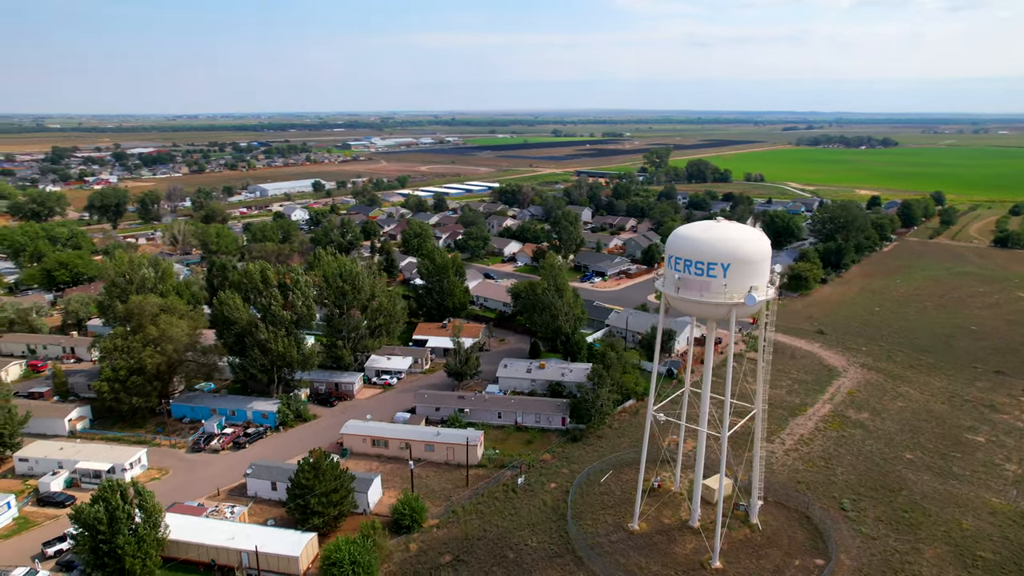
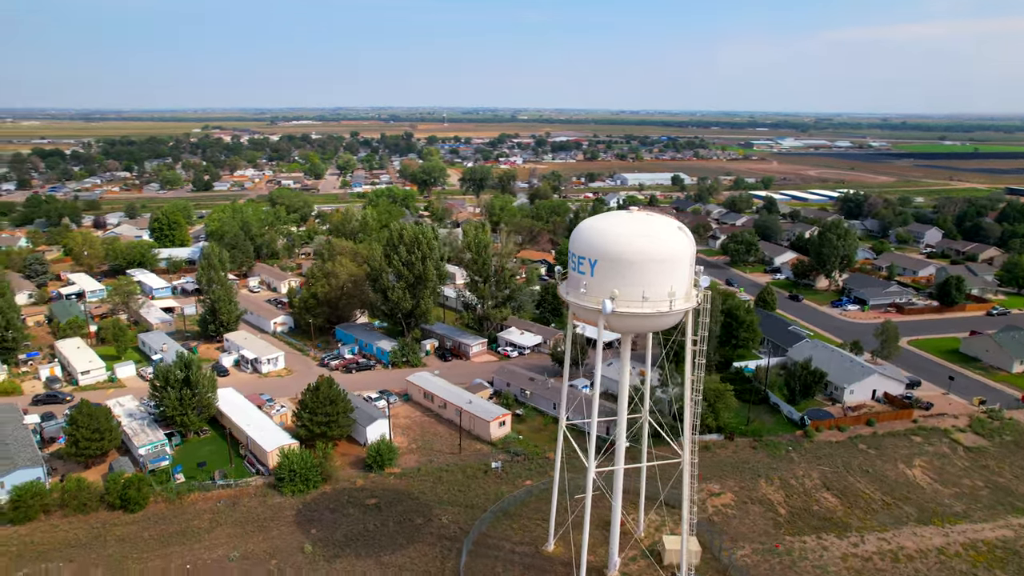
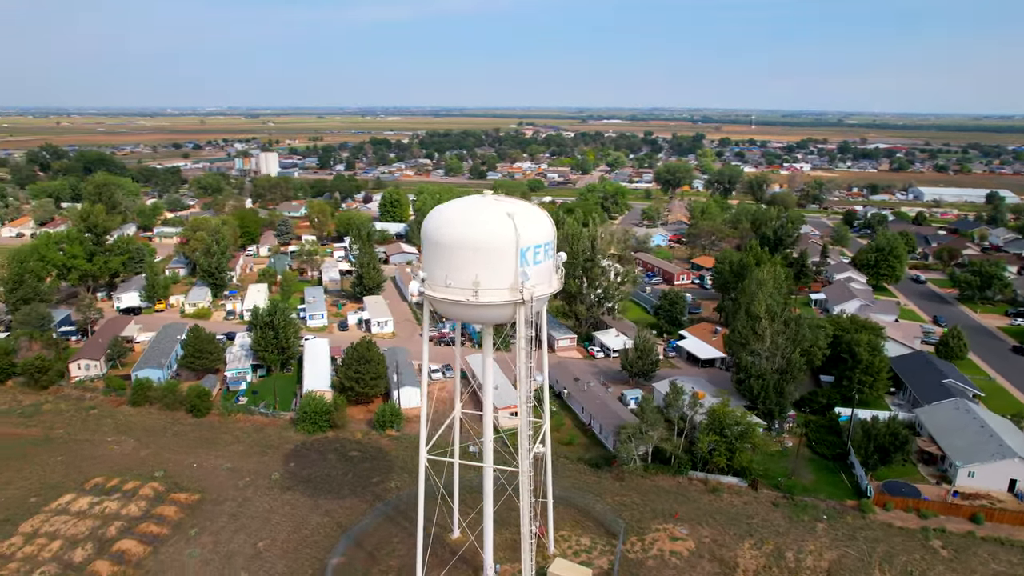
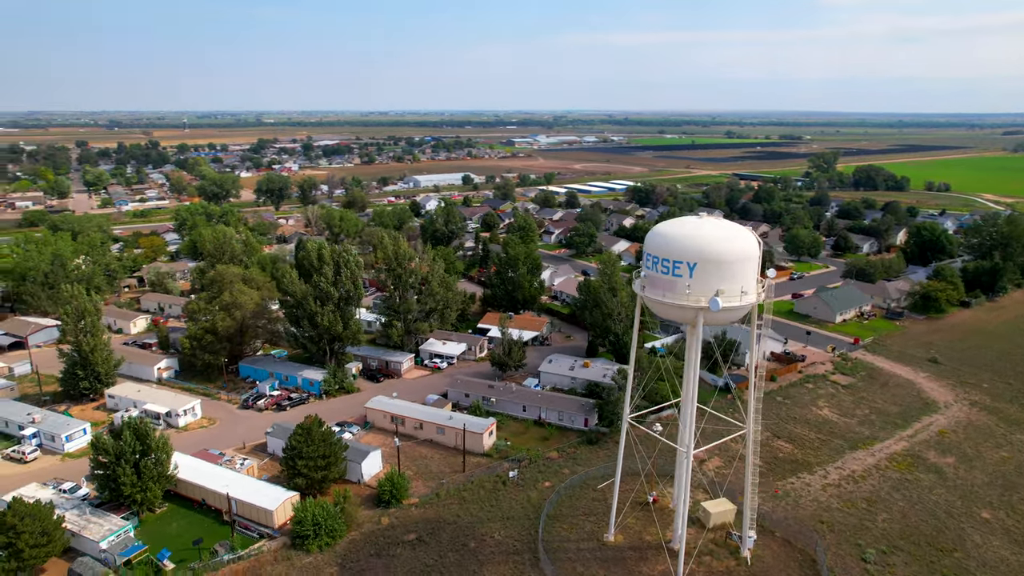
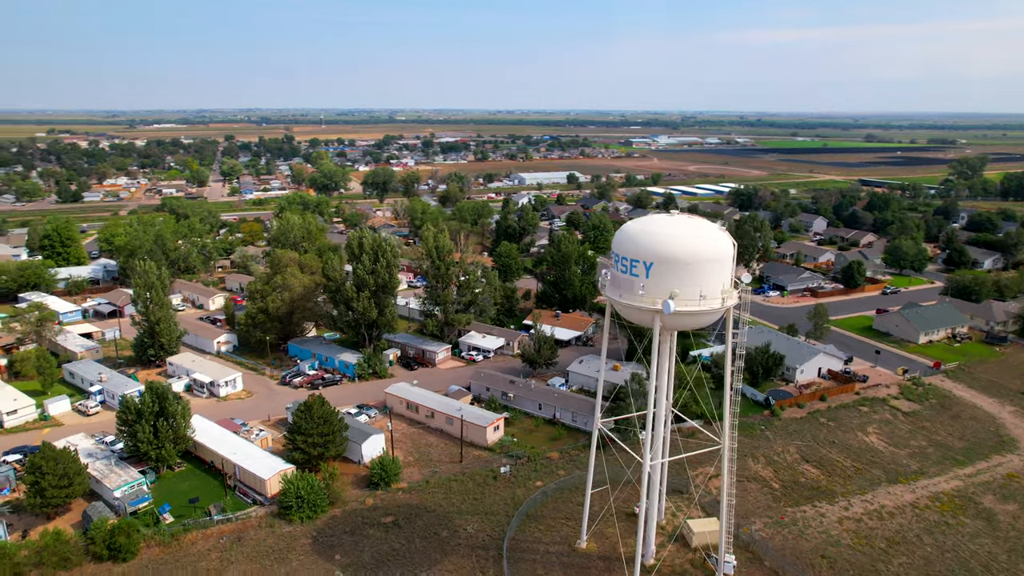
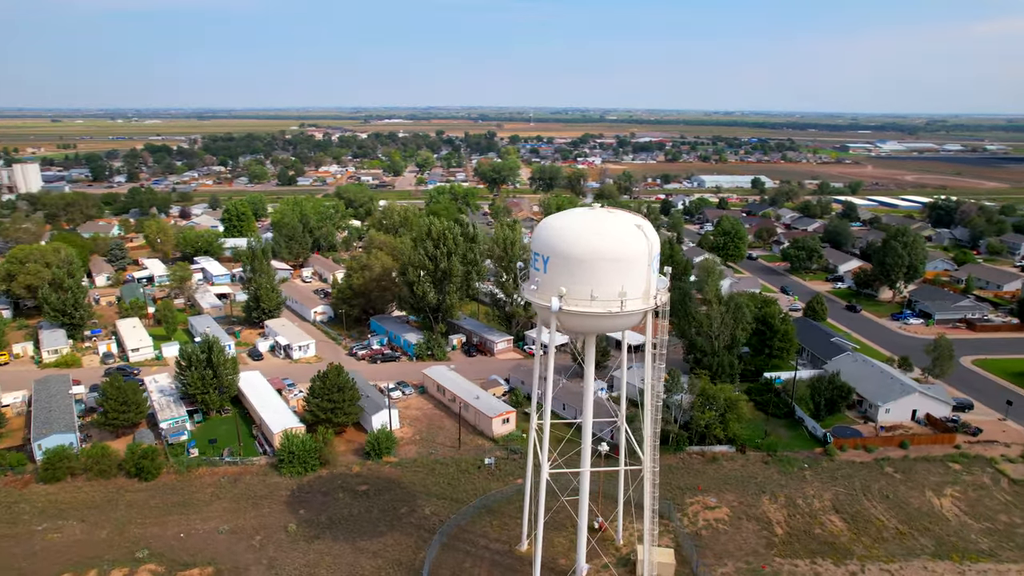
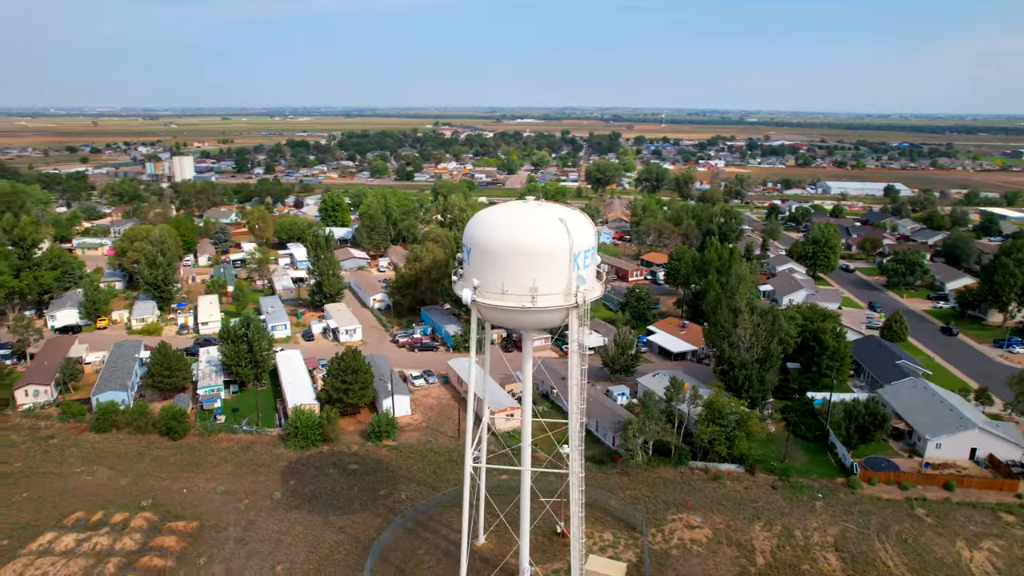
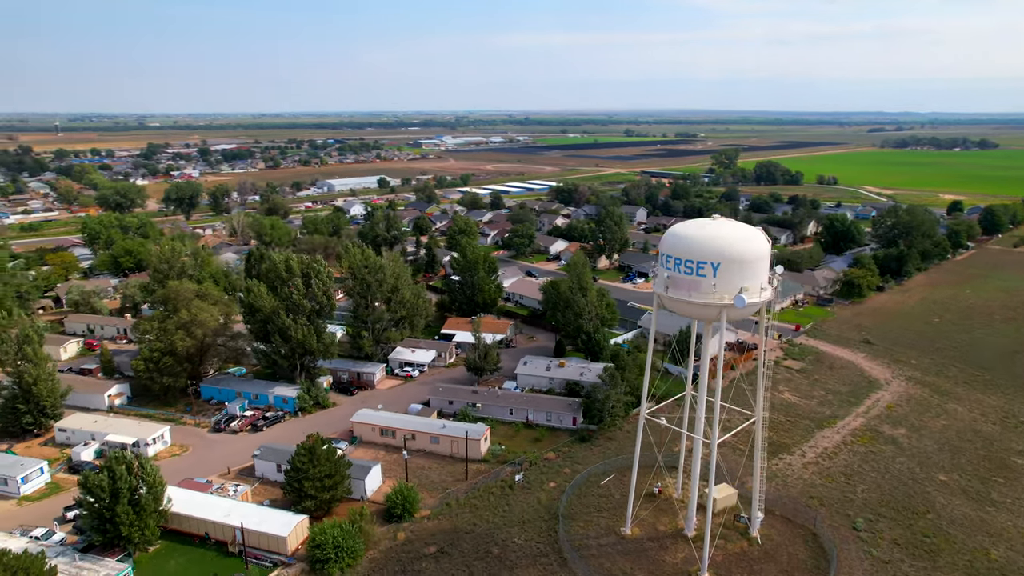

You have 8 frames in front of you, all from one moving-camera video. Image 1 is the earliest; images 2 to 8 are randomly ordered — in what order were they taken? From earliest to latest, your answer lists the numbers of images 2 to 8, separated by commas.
8, 4, 5, 2, 6, 7, 3
